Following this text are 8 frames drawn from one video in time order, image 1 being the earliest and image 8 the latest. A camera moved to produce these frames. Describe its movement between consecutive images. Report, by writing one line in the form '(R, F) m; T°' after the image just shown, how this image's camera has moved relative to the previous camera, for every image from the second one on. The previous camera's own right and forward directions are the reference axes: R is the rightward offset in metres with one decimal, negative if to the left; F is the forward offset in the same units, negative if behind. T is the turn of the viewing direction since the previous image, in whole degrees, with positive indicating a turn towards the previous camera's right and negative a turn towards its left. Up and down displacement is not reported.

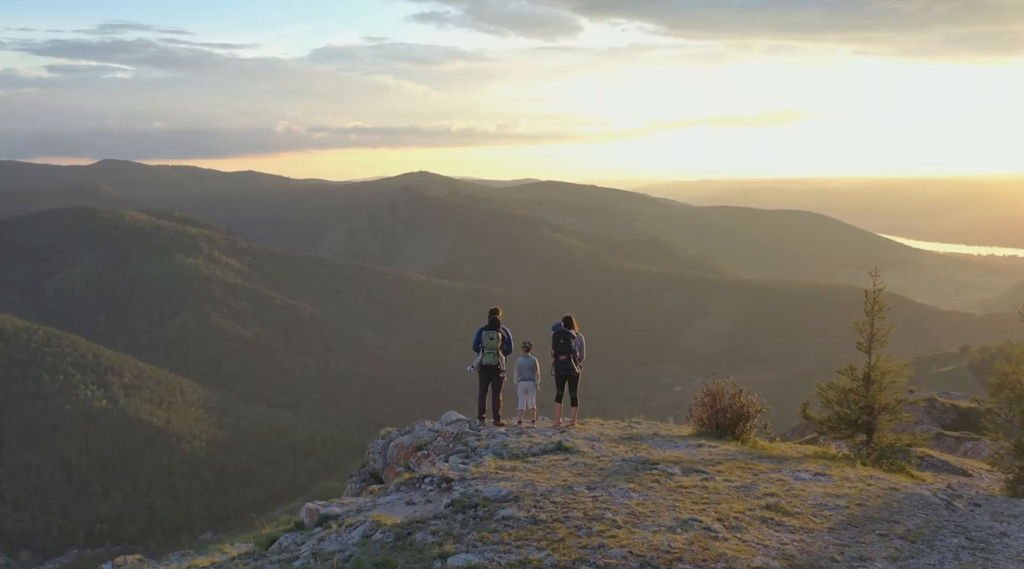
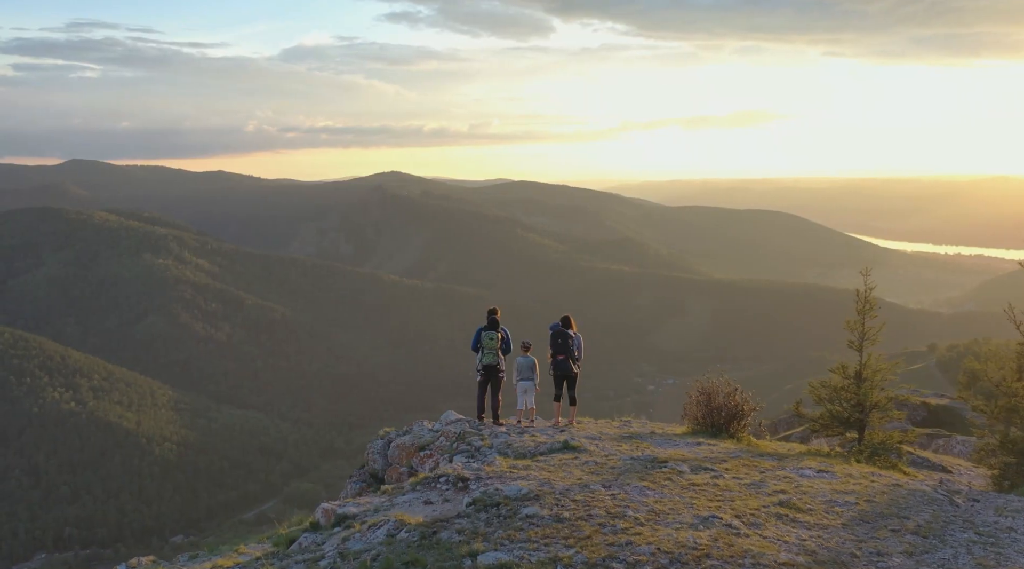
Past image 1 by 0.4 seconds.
(-0.4, -0.1) m; +1°
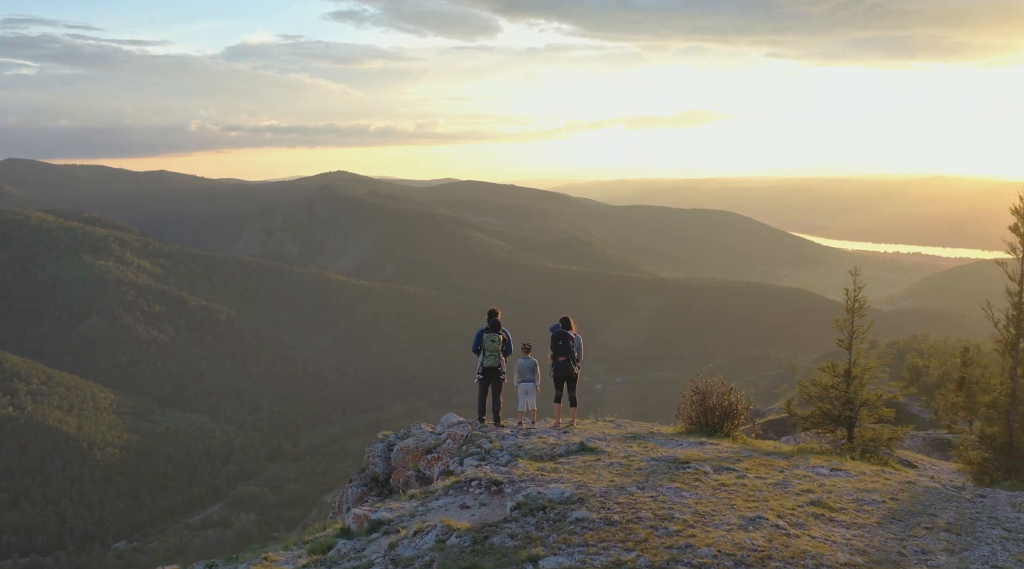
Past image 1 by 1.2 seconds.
(-0.7, +0.1) m; +3°
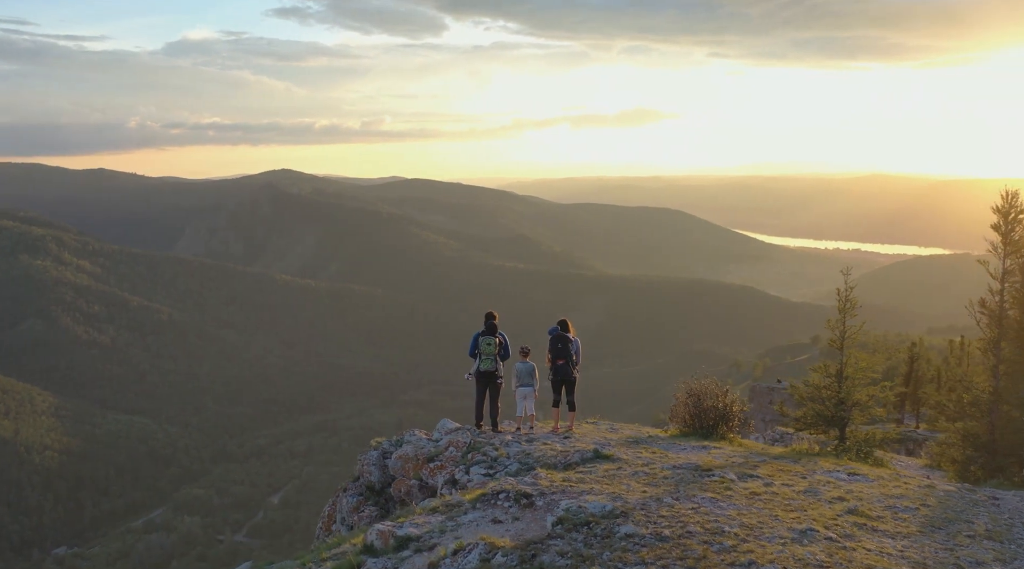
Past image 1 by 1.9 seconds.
(-0.7, +0.4) m; +3°
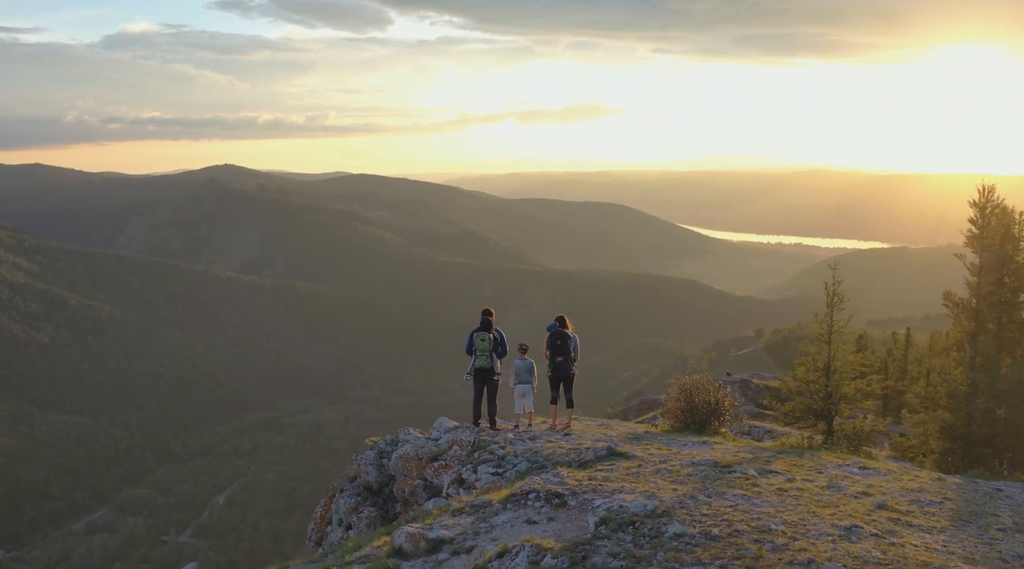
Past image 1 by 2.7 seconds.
(-0.7, +0.2) m; +3°
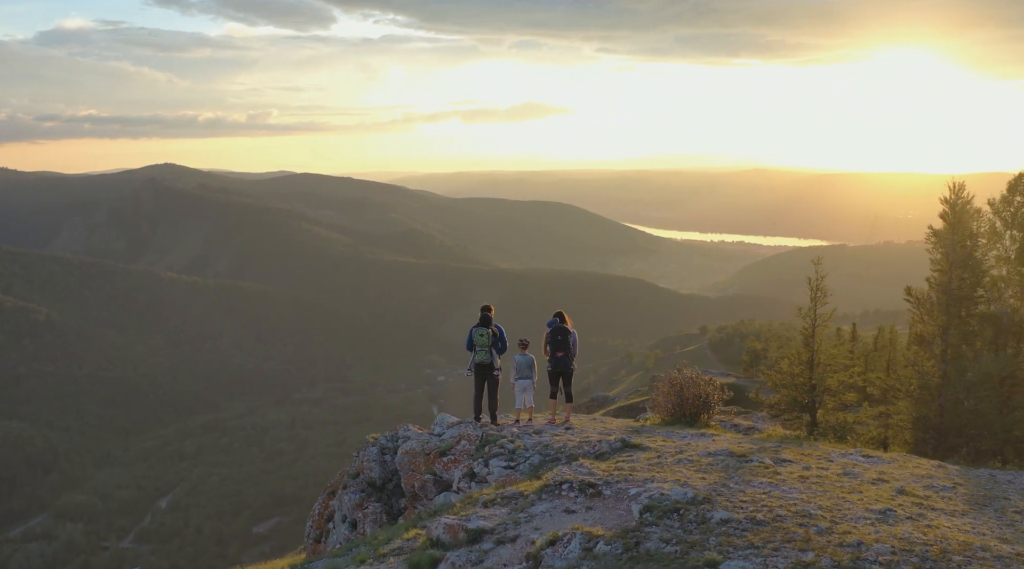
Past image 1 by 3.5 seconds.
(-0.7, -0.1) m; +3°
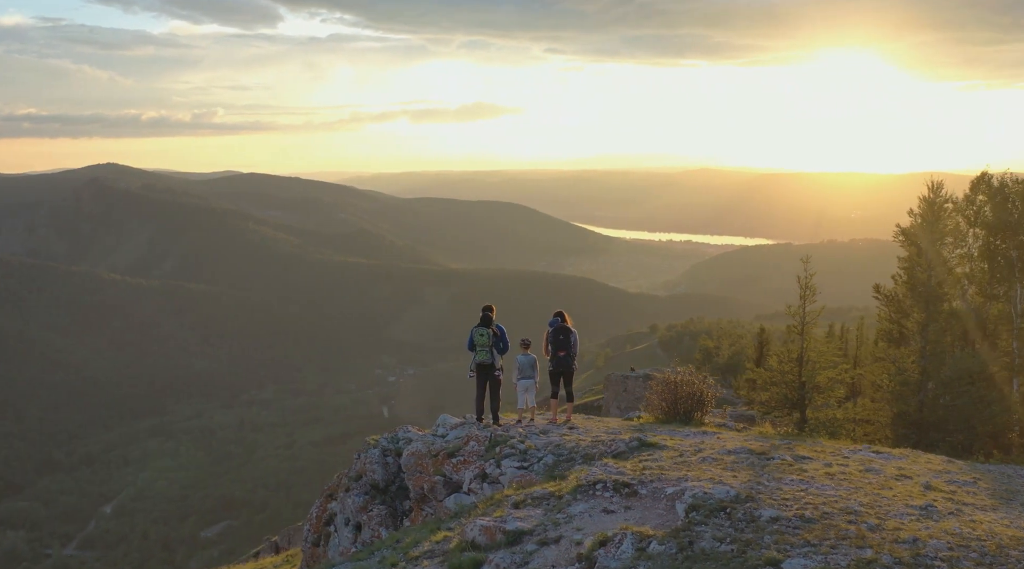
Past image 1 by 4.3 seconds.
(-0.7, +0.1) m; +2°
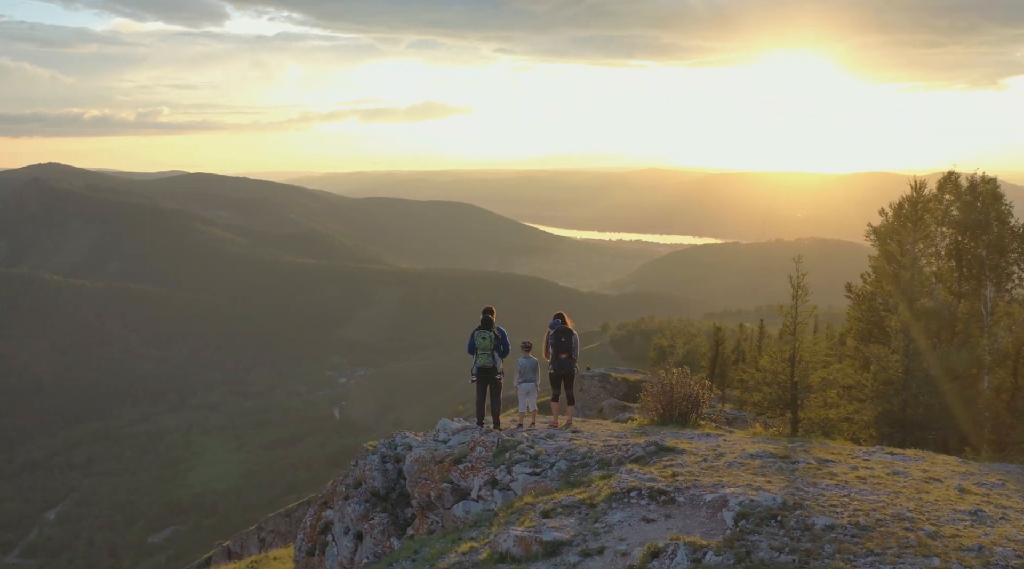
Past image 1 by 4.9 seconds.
(-0.7, +0.3) m; +2°
